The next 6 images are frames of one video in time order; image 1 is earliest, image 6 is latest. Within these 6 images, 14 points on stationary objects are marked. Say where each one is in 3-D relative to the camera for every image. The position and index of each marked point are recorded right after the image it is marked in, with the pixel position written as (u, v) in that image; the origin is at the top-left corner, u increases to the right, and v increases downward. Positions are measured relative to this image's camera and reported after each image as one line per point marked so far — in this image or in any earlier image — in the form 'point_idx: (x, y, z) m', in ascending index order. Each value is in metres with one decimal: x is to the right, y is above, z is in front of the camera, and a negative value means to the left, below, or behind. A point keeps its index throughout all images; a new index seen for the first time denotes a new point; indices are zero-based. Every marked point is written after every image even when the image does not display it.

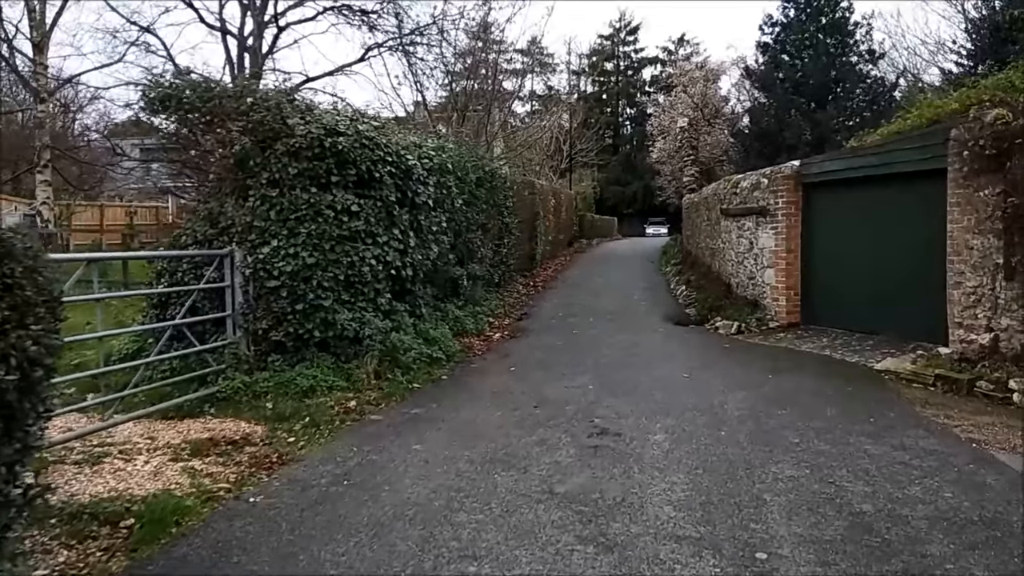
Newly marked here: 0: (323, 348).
0: (-1.8, -0.6, +6.3) m
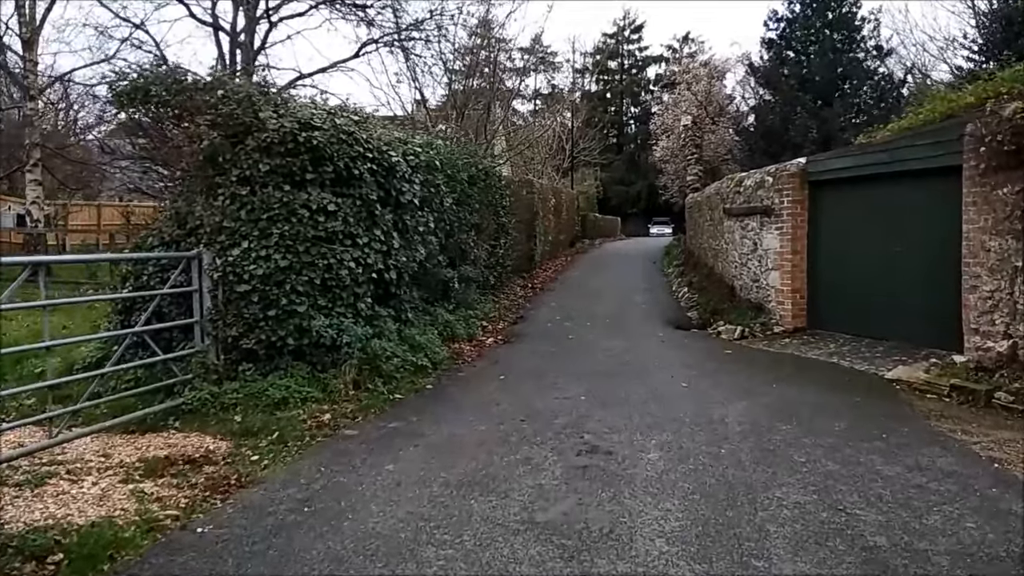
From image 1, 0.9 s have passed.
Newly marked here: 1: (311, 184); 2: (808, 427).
0: (-1.9, -0.6, +6.0) m
1: (-1.8, +0.9, +5.9) m
2: (+2.3, -1.1, +5.2) m
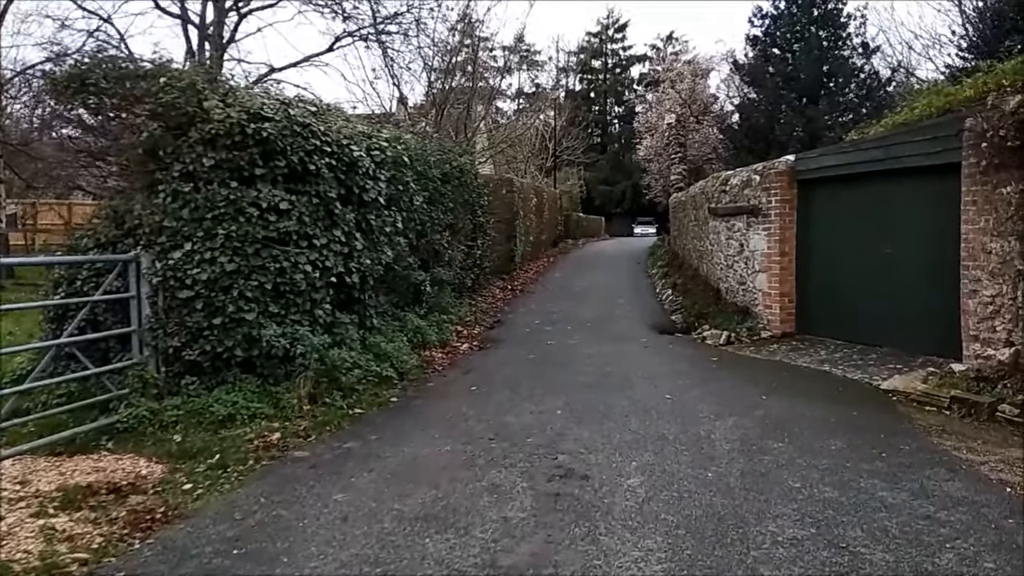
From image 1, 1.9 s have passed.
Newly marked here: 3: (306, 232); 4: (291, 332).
0: (-2.1, -0.7, +5.5) m
1: (-2.0, +0.9, +5.4) m
2: (+2.0, -1.1, +4.8) m
3: (-1.7, +0.5, +5.6) m
4: (-1.8, -0.4, +5.5) m
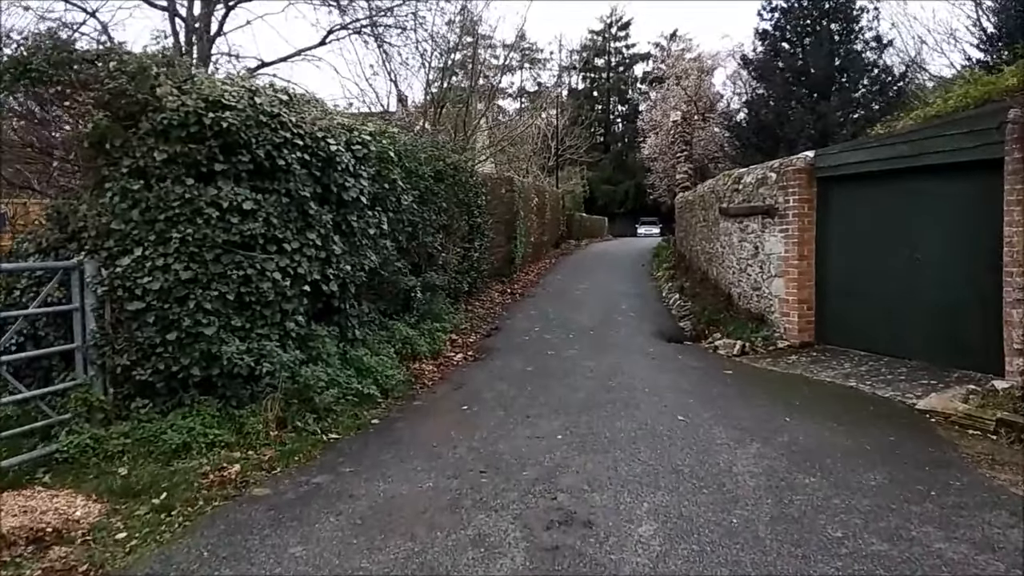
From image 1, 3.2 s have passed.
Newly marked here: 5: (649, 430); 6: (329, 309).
0: (-2.2, -0.7, +4.9) m
1: (-2.0, +0.8, +4.8) m
2: (+2.0, -1.2, +4.2) m
3: (-1.8, +0.4, +5.0) m
4: (-1.8, -0.4, +4.9) m
5: (+1.0, -1.1, +5.1) m
6: (-1.6, -0.2, +5.9) m
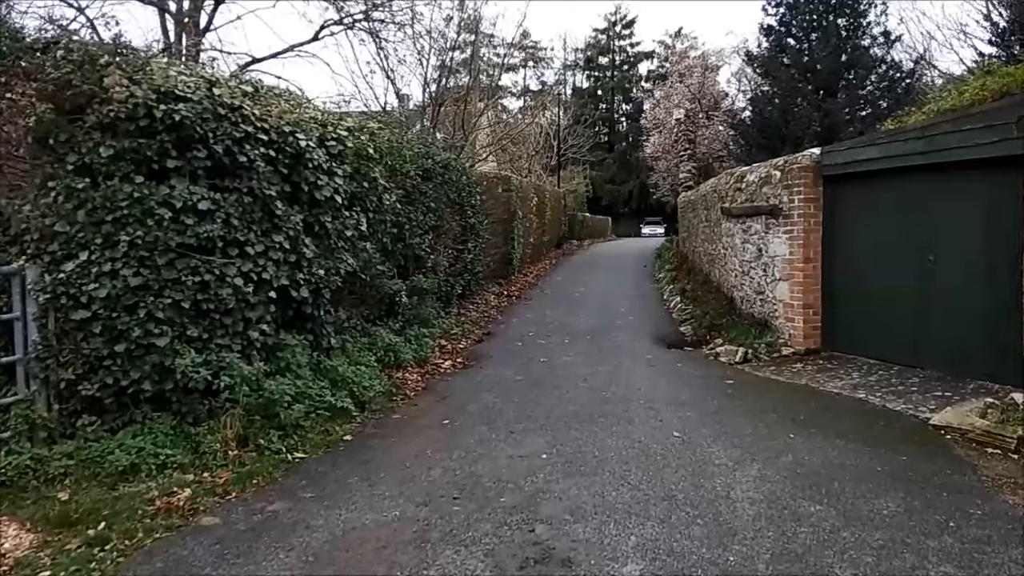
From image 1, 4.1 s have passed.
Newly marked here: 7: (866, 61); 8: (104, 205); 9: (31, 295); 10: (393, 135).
0: (-2.3, -0.8, +4.5) m
1: (-2.2, +0.7, +4.4) m
2: (+1.9, -1.2, +3.8) m
3: (-1.9, +0.3, +4.6) m
4: (-2.0, -0.5, +4.6) m
5: (+0.9, -1.1, +4.8) m
6: (-1.7, -0.2, +5.5) m
7: (+10.1, +6.5, +19.5) m
8: (-2.5, +0.5, +4.2) m
9: (-2.9, 0.0, +4.1) m
10: (-1.3, +1.7, +7.6) m
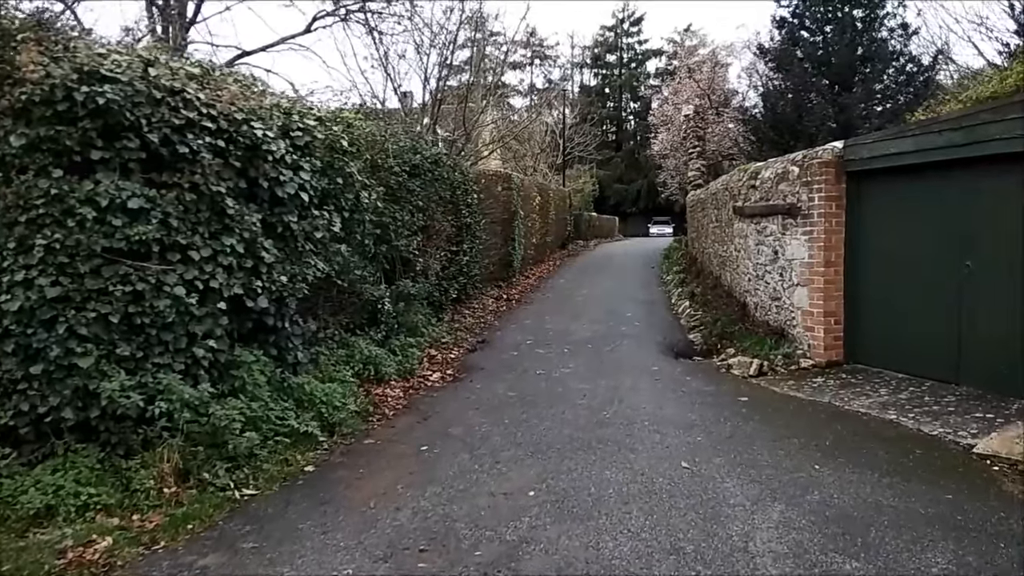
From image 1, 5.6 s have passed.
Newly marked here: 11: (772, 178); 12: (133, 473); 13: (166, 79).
0: (-2.4, -0.8, +3.9) m
1: (-2.3, +0.7, +3.9) m
2: (+1.7, -1.3, +3.1) m
3: (-2.0, +0.3, +4.1) m
4: (-2.1, -0.5, +4.0) m
5: (+0.8, -1.2, +4.1) m
6: (-1.8, -0.3, +4.9) m
7: (+10.2, +6.4, +18.8) m
8: (-2.6, +0.4, +3.6) m
9: (-3.0, -0.1, +3.5) m
10: (-1.4, +1.7, +7.0) m
11: (+3.1, +1.3, +8.0) m
12: (-2.1, -1.0, +3.8) m
13: (-2.0, +1.2, +4.1) m
